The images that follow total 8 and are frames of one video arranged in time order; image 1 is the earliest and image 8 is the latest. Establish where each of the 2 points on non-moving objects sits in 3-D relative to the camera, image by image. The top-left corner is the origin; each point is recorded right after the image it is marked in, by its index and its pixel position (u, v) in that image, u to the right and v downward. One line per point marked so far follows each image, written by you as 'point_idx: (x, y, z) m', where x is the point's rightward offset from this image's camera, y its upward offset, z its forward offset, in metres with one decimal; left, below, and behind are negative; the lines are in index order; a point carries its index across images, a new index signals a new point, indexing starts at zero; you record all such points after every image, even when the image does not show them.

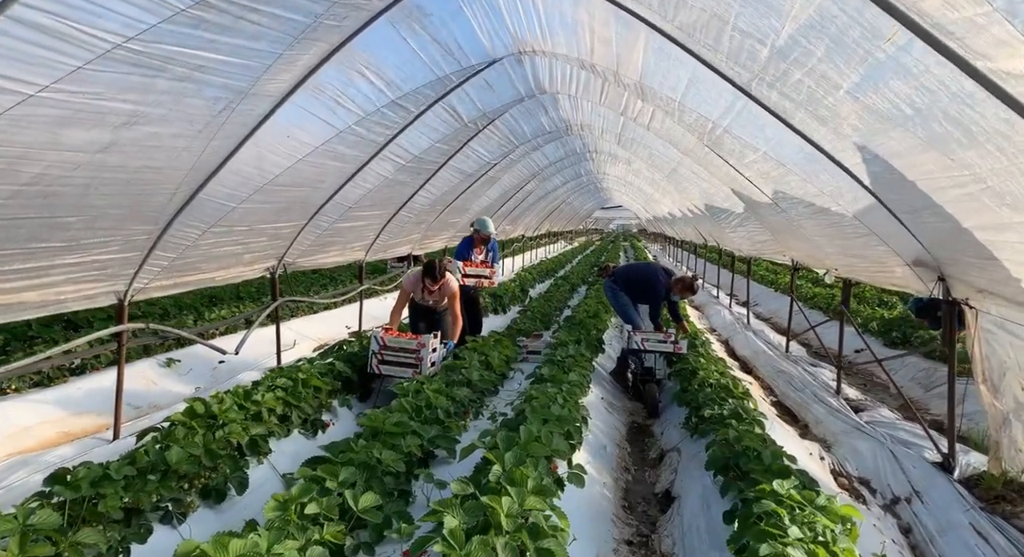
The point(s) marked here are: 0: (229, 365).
0: (-3.3, -1.0, +7.4) m
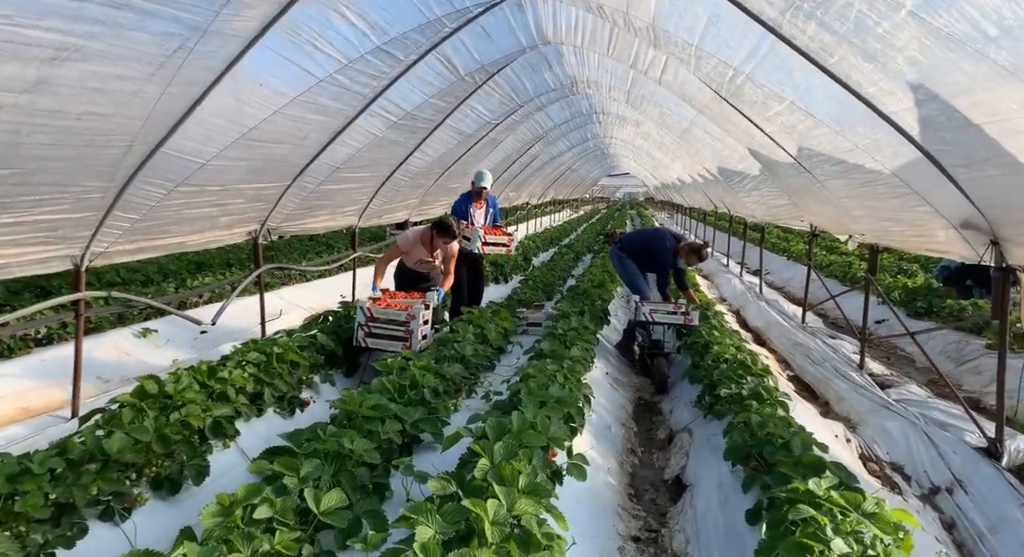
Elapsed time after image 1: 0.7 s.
0: (-3.3, -0.6, +6.9) m
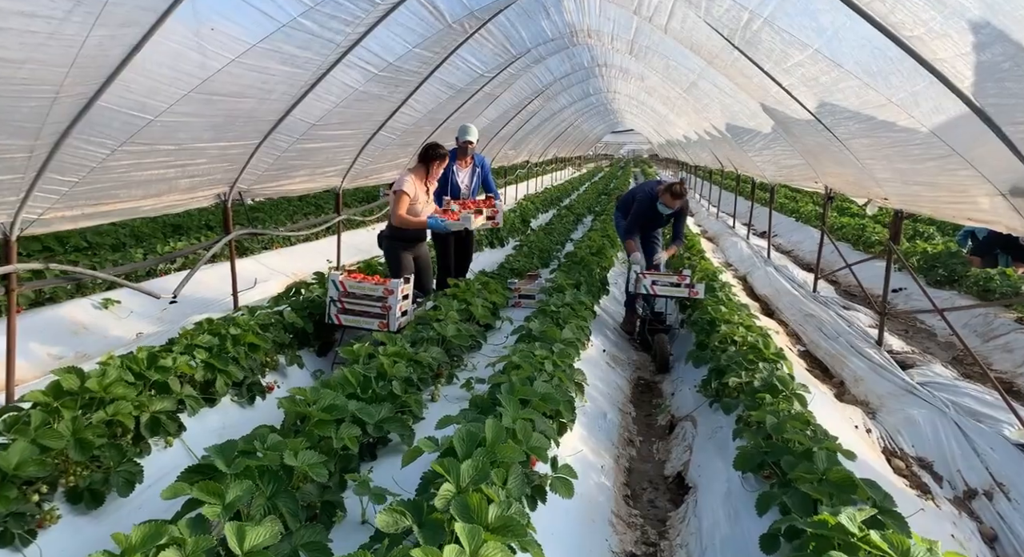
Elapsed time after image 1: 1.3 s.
0: (-3.4, -0.3, +6.5) m
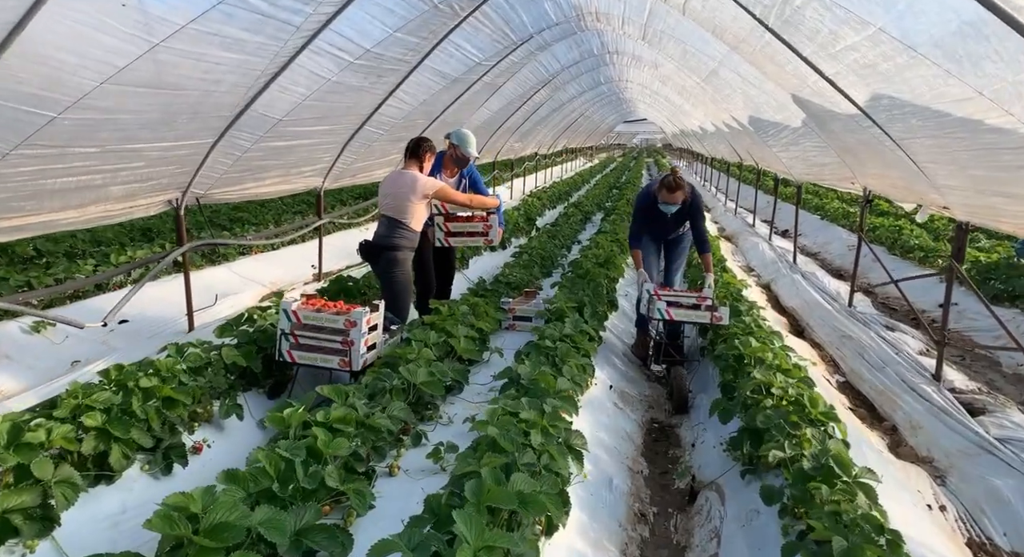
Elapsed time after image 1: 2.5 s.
0: (-3.5, -0.5, +5.7) m
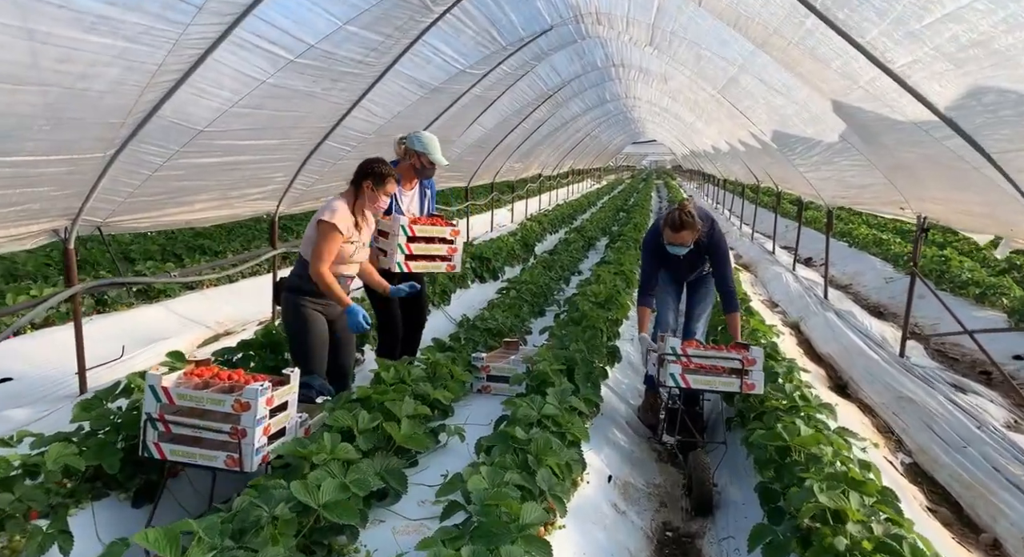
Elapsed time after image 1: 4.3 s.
0: (-3.6, -0.8, +4.6) m
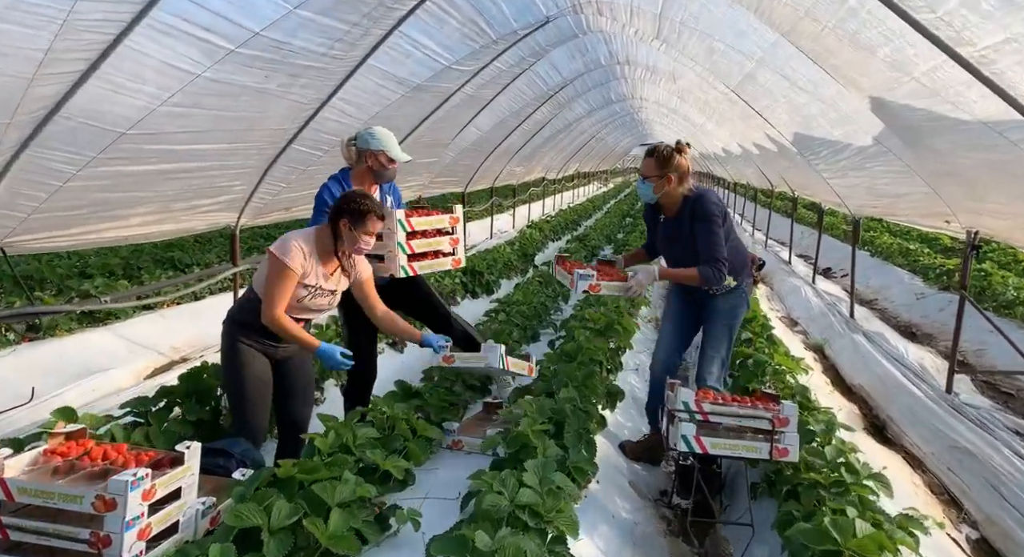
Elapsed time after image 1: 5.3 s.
0: (-3.8, -1.0, +3.9) m
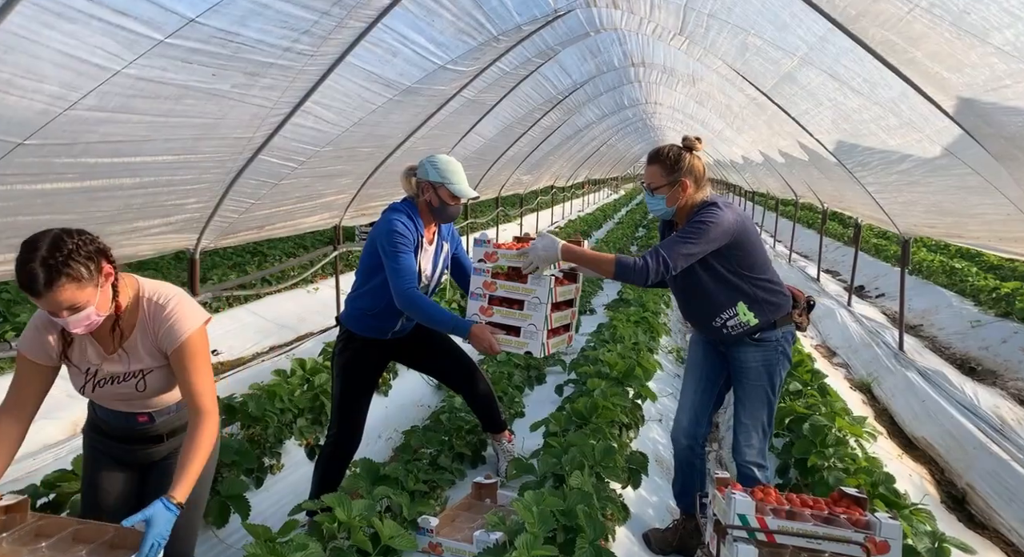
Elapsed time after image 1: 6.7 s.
0: (-3.8, -1.2, +3.0) m
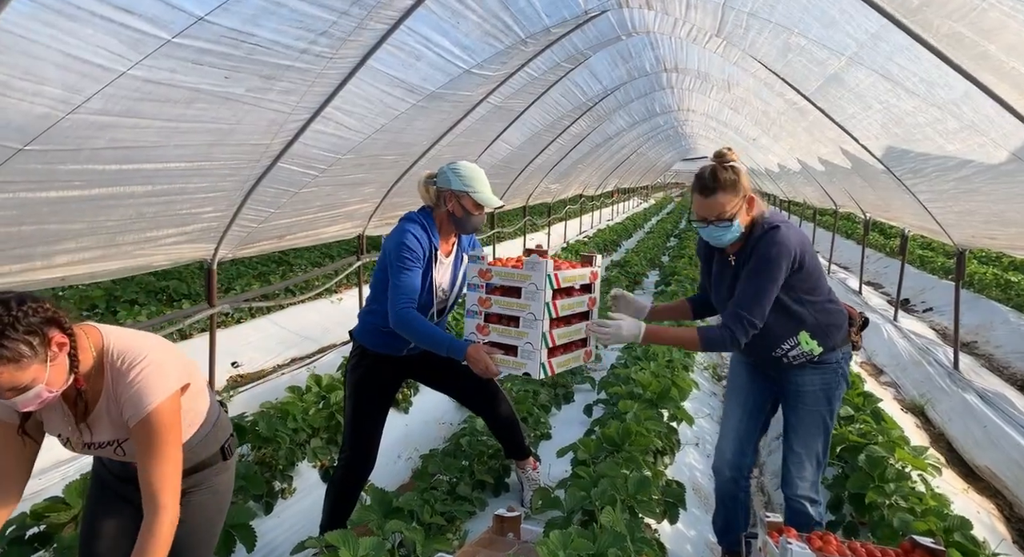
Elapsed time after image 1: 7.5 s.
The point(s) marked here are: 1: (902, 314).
0: (-3.7, -1.3, +2.9) m
1: (+5.7, -0.5, +9.3) m
